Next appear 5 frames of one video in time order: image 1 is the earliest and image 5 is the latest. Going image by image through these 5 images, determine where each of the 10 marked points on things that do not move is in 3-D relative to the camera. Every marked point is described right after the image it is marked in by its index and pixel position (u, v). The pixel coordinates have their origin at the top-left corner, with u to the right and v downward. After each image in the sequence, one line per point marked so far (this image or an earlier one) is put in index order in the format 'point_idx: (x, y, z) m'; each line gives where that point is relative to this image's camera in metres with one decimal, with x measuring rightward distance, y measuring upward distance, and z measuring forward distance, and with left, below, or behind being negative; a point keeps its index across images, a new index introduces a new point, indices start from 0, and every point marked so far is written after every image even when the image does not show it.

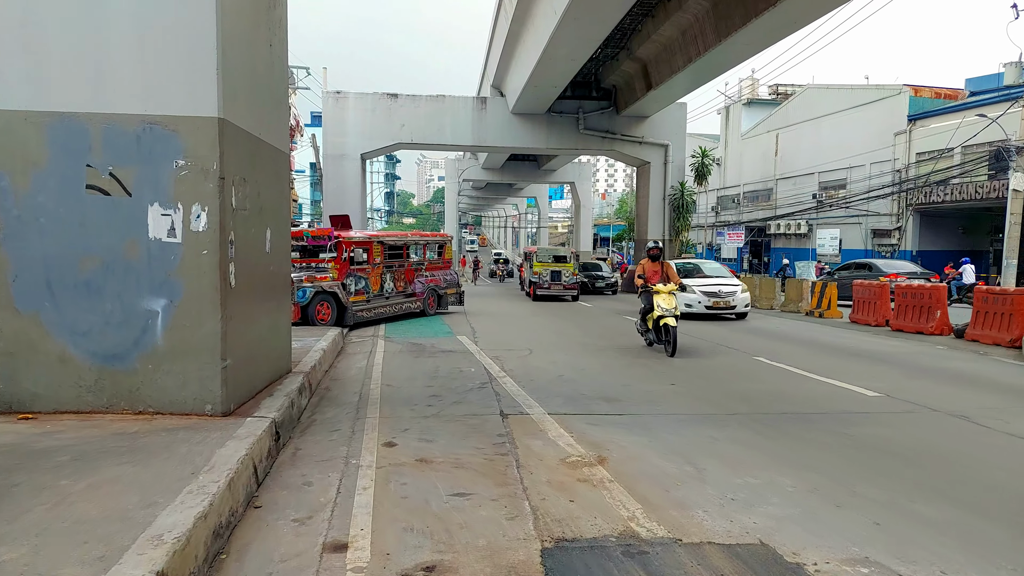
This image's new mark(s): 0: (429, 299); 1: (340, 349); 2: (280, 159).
0: (-2.2, -0.3, +18.1) m
1: (-2.8, -1.0, +11.0) m
2: (-2.4, +1.3, +6.9) m
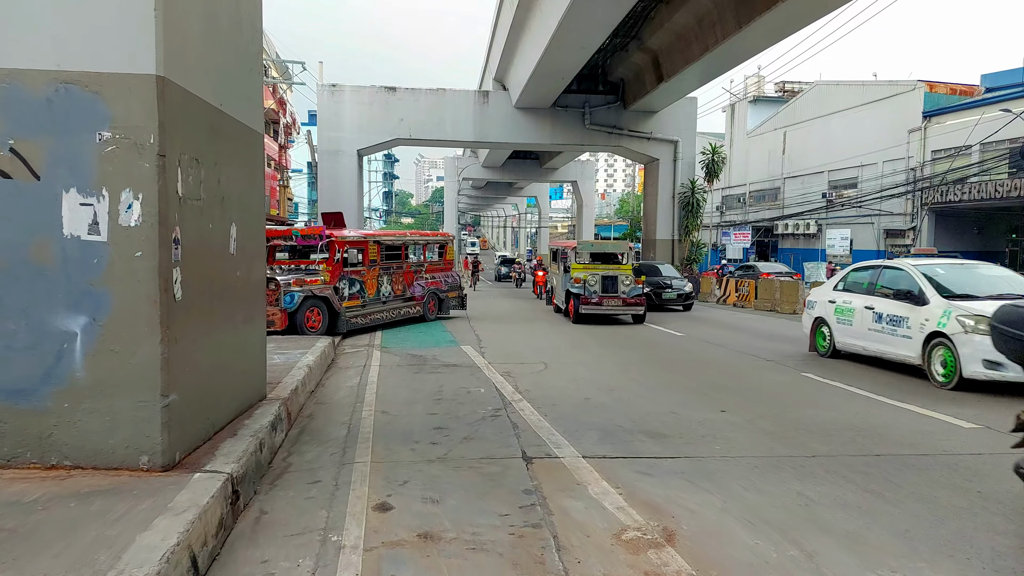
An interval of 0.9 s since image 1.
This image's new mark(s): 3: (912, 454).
0: (-2.0, -0.4, +16.9) m
1: (-2.6, -1.1, +9.8) m
2: (-2.2, +1.2, +5.7) m
3: (+3.0, -1.2, +5.1) m
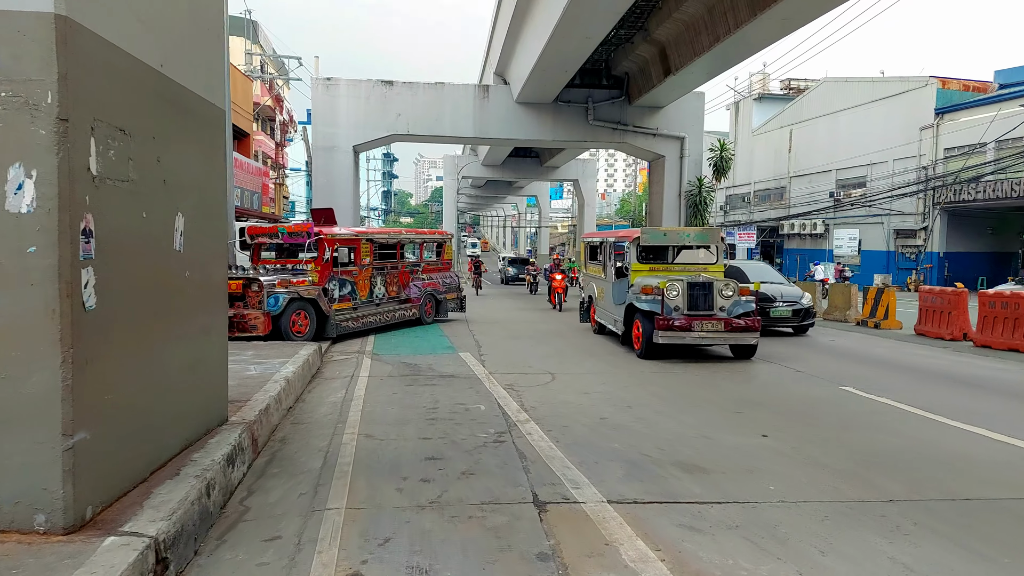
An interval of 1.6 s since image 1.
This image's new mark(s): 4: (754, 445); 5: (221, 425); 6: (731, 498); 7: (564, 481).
0: (-2.0, -0.4, +15.9) m
1: (-2.6, -1.1, +8.8) m
2: (-2.1, +1.2, +4.7) m
3: (+3.0, -1.3, +4.2) m
4: (+1.9, -1.2, +5.3) m
5: (-2.1, -1.0, +5.0) m
6: (+1.3, -1.2, +4.1) m
7: (+0.3, -1.2, +4.4) m
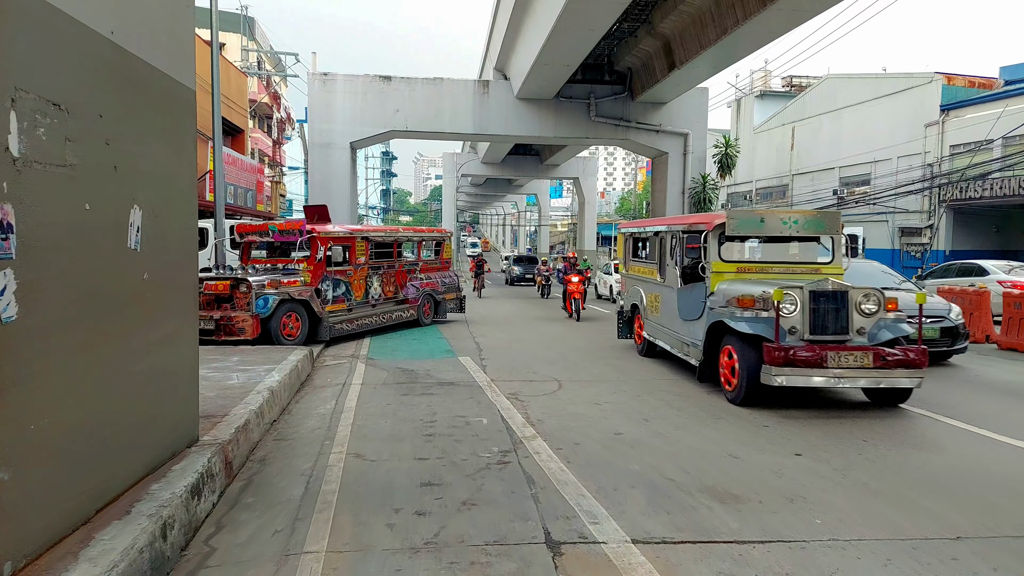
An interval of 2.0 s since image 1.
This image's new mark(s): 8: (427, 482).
0: (-1.9, -0.4, +15.4) m
1: (-2.5, -1.1, +8.3) m
2: (-2.1, +1.2, +4.2) m
3: (+3.1, -1.3, +3.6) m
4: (+1.9, -1.3, +4.8) m
5: (-2.1, -1.0, +4.4) m
6: (+1.4, -1.3, +3.5) m
7: (+0.4, -1.3, +3.8) m
8: (-0.5, -1.2, +4.4) m
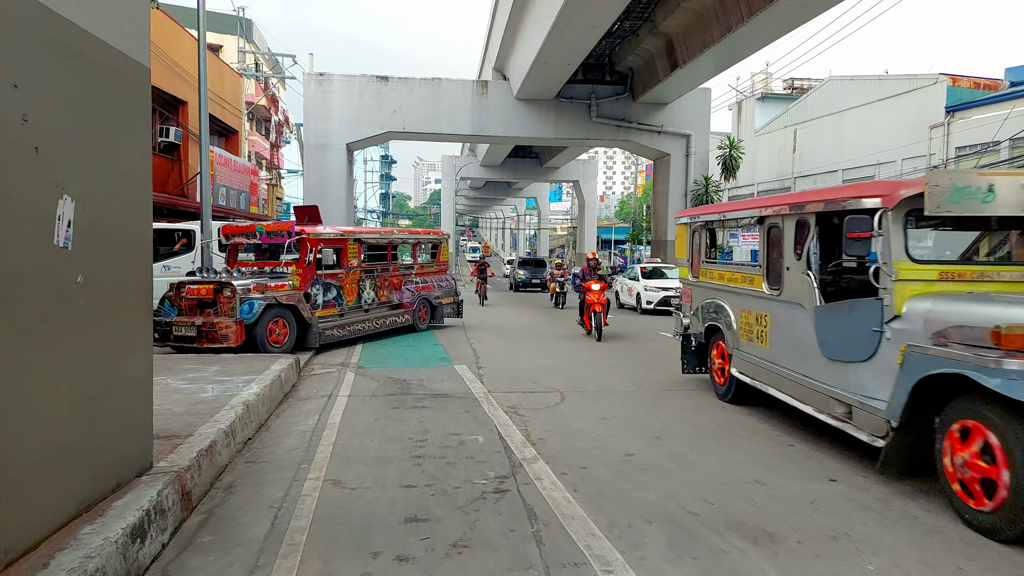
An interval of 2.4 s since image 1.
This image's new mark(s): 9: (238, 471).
0: (-2.0, -0.5, +14.8) m
1: (-2.6, -1.2, +7.7) m
2: (-2.1, +1.2, +3.6) m
3: (+3.1, -1.3, +3.0) m
4: (+1.9, -1.3, +4.2) m
5: (-2.1, -1.1, +3.9) m
6: (+1.3, -1.3, +2.9) m
7: (+0.4, -1.3, +3.2) m
8: (-0.6, -1.3, +3.8) m
9: (-1.9, -1.3, +4.8) m
